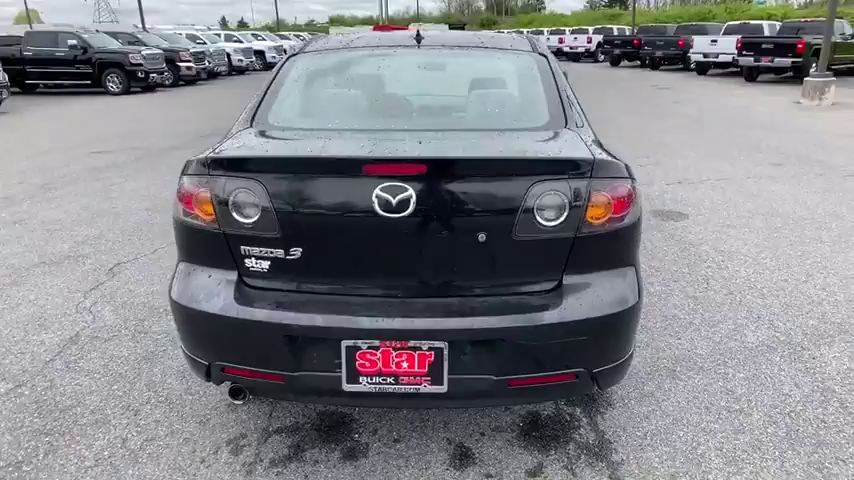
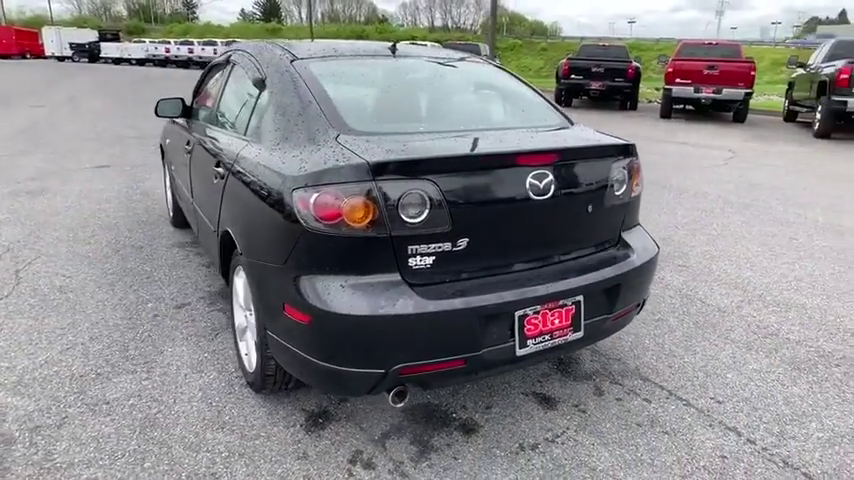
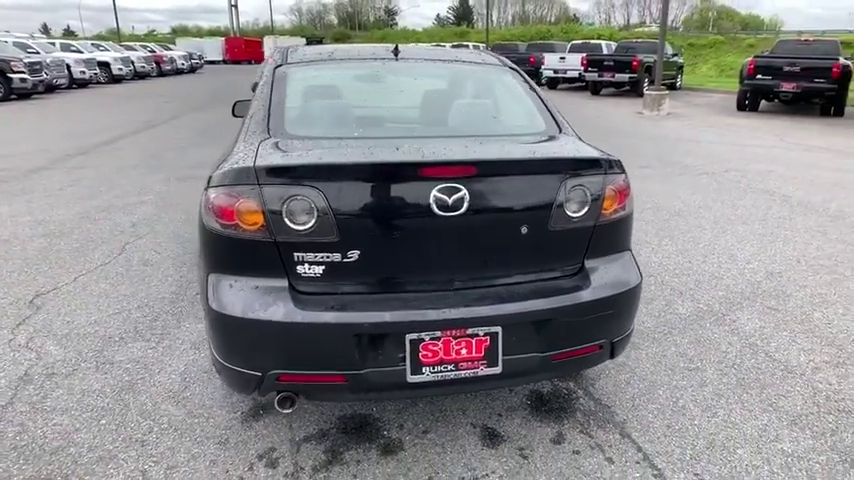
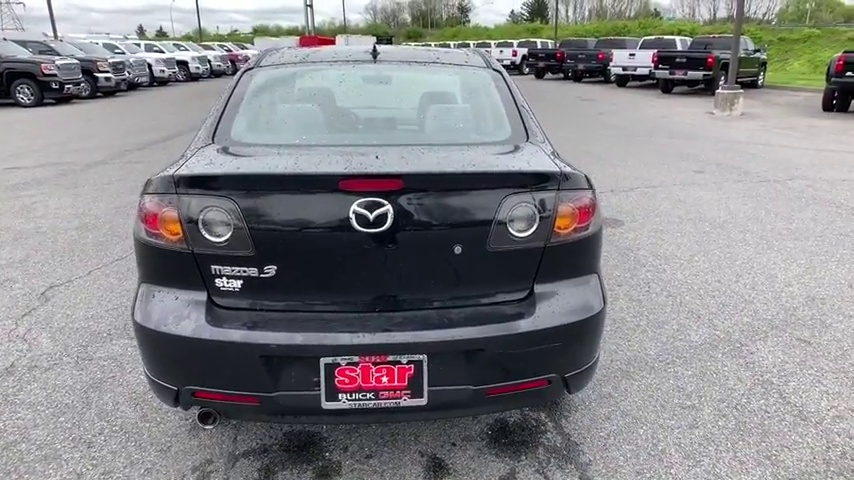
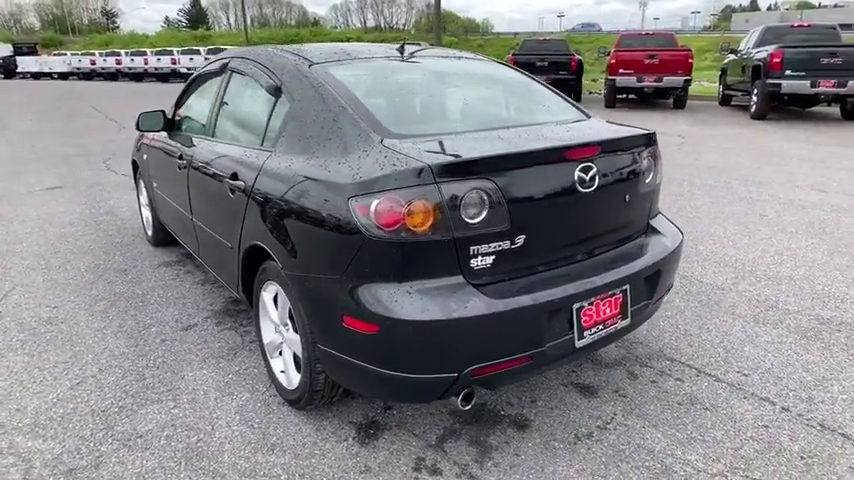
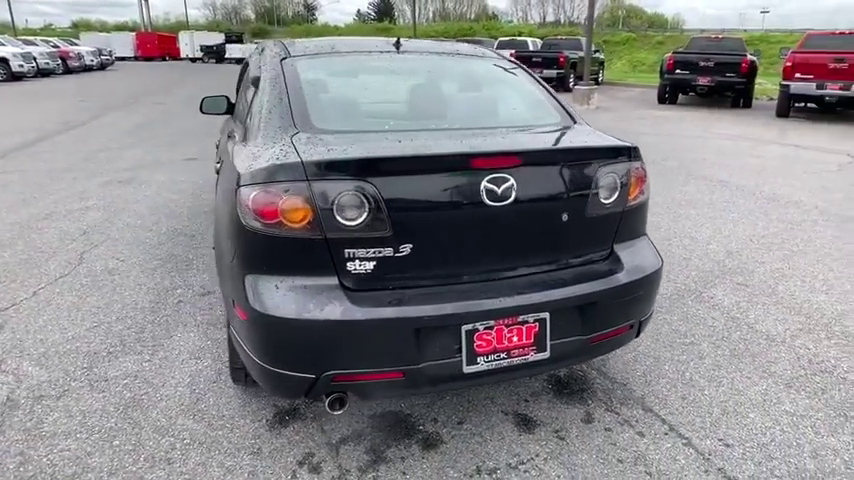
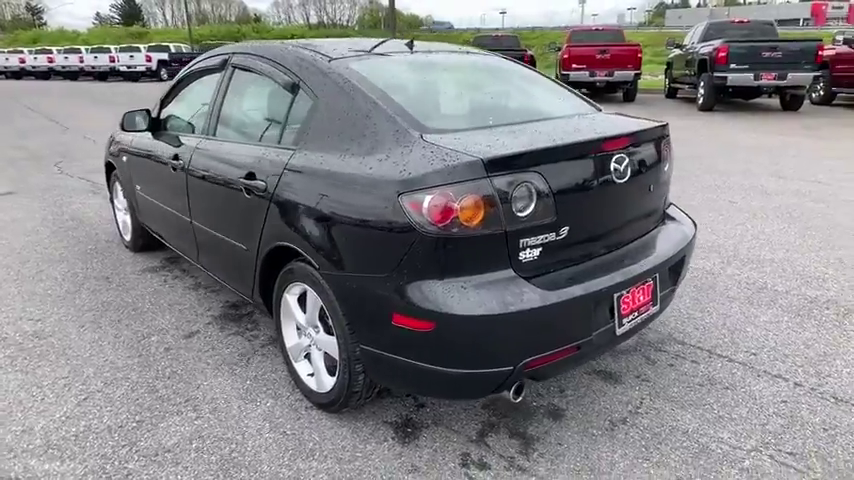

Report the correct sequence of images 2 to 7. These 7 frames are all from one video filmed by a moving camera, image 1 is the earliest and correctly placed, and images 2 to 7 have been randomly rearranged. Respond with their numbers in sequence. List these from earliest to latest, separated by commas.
4, 3, 6, 2, 5, 7
